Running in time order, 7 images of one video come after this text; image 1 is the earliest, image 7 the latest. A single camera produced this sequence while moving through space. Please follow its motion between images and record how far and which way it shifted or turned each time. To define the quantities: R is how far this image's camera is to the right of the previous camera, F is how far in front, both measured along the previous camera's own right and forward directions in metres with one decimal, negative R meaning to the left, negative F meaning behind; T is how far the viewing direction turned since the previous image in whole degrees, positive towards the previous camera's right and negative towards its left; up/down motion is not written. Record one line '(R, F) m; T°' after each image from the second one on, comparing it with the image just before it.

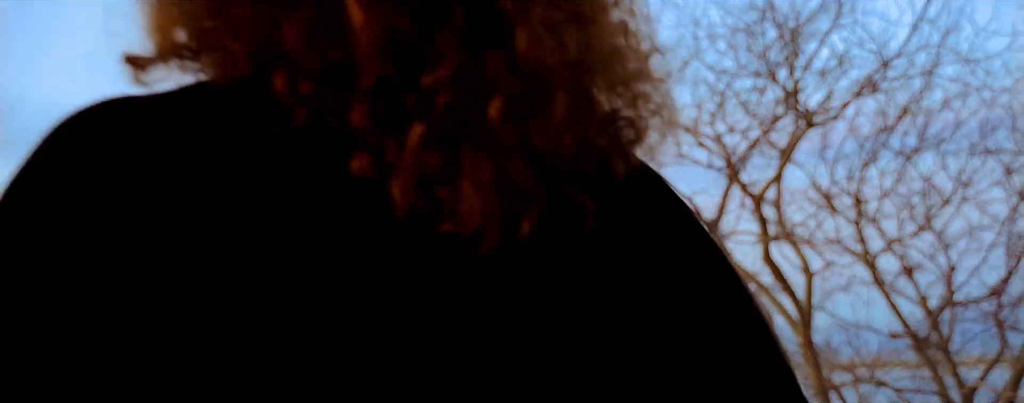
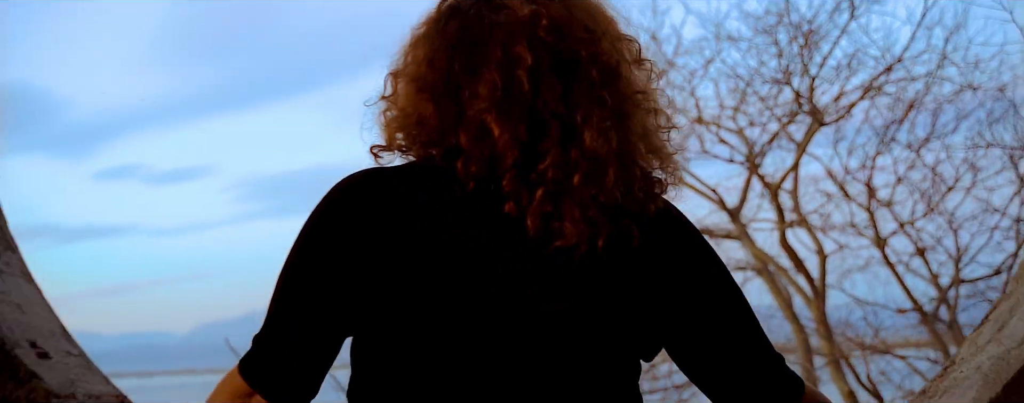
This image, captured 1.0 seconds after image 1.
(0.0, -0.3) m; -2°
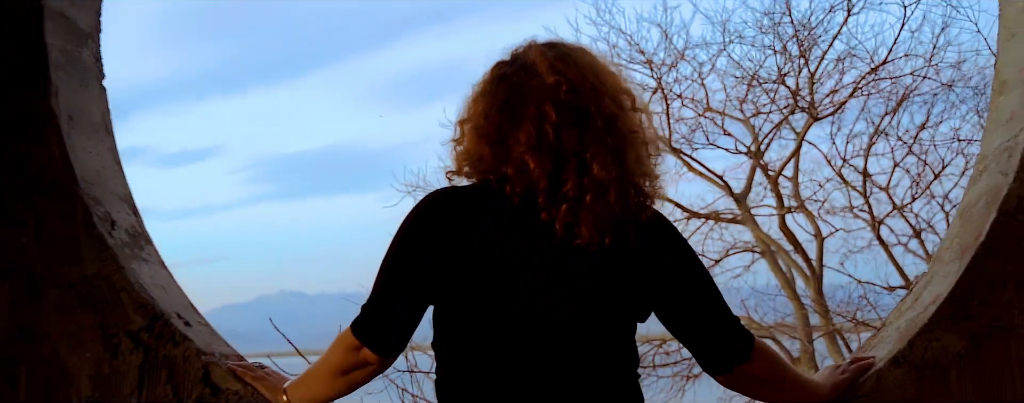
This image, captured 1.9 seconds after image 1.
(0.0, -0.3) m; -1°
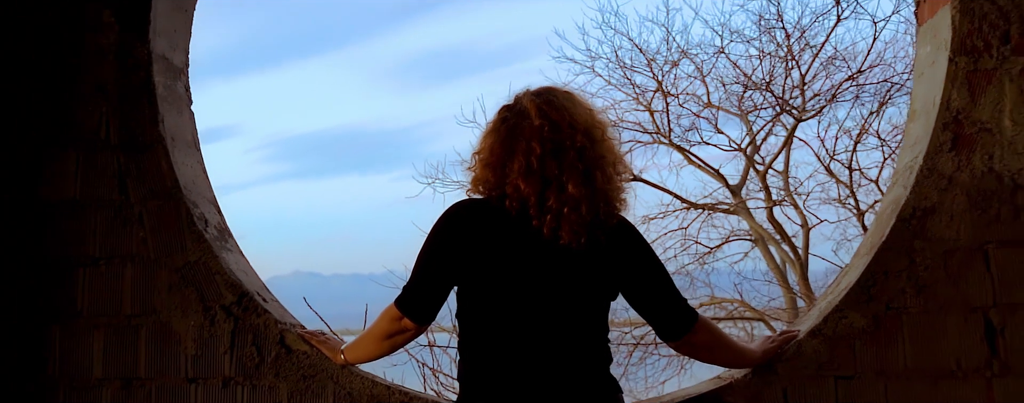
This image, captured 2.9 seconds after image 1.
(0.0, -0.4) m; -2°
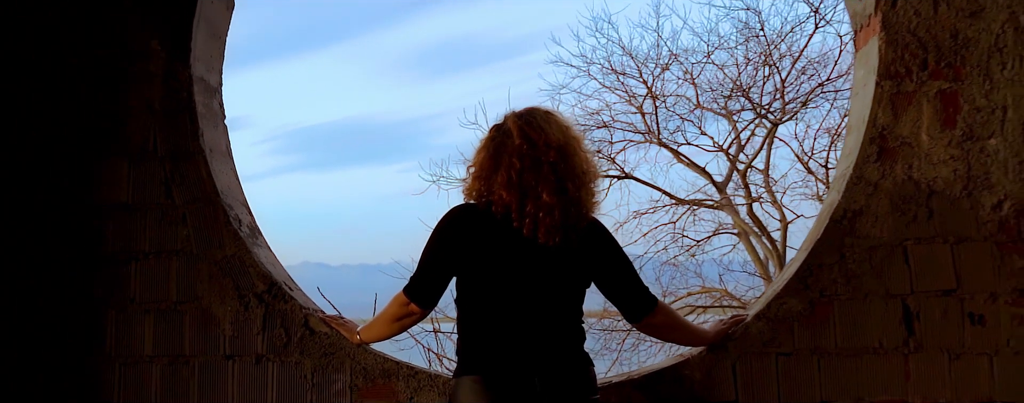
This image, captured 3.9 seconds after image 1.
(0.0, -0.3) m; 0°
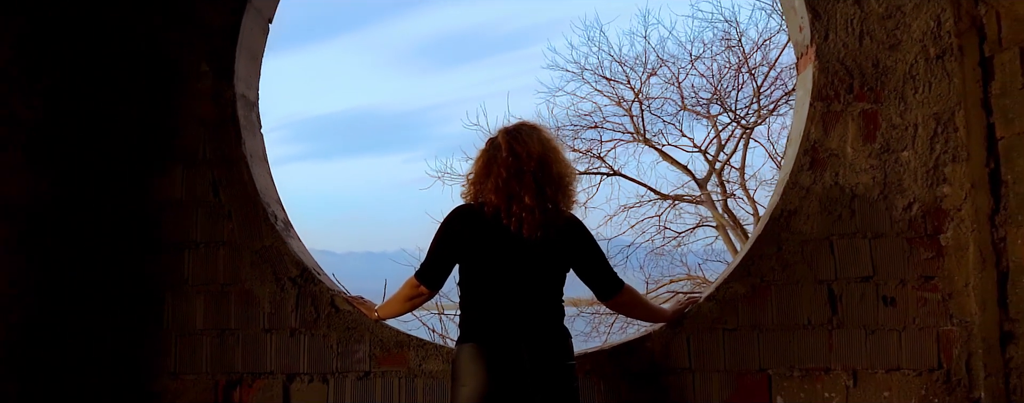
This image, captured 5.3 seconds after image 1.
(0.0, -0.4) m; 0°
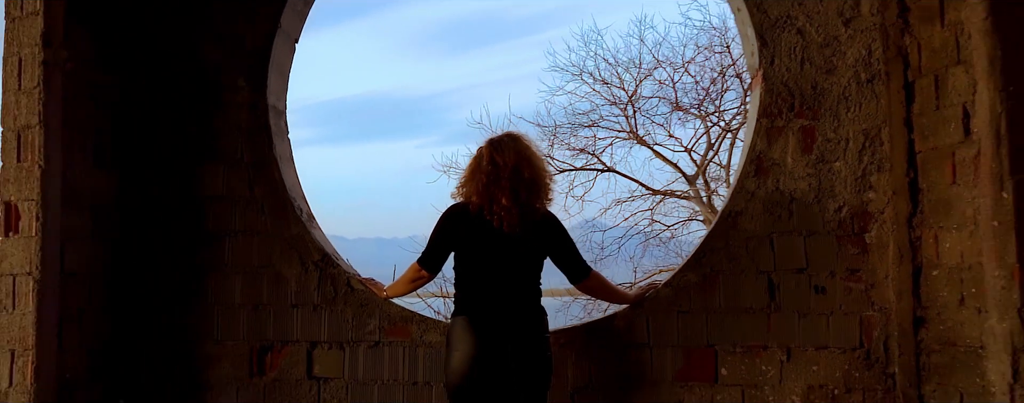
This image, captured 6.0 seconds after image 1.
(+0.1, -0.4) m; -2°
